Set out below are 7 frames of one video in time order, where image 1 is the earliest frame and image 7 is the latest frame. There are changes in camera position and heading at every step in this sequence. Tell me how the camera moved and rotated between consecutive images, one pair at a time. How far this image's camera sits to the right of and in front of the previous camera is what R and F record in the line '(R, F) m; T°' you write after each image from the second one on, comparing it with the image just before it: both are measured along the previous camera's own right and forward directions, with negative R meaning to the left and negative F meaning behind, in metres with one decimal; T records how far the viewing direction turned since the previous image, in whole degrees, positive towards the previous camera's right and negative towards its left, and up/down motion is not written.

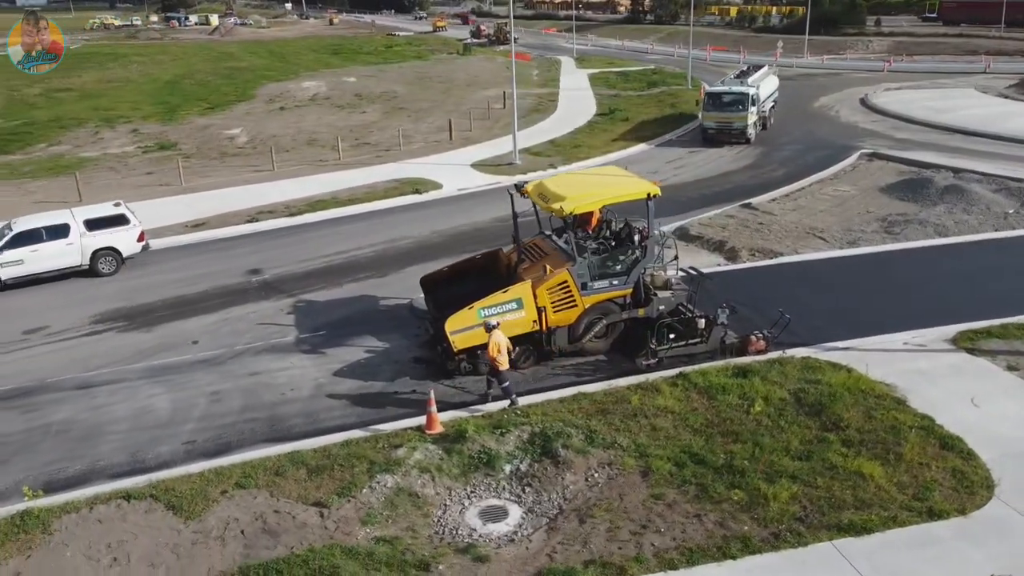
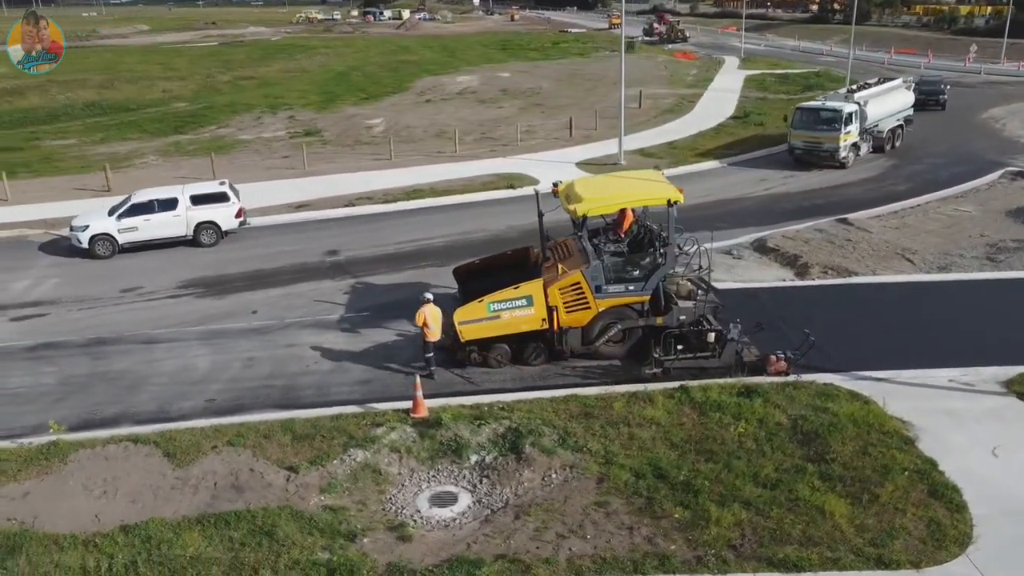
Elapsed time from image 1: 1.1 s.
(+2.6, +0.1) m; -12°
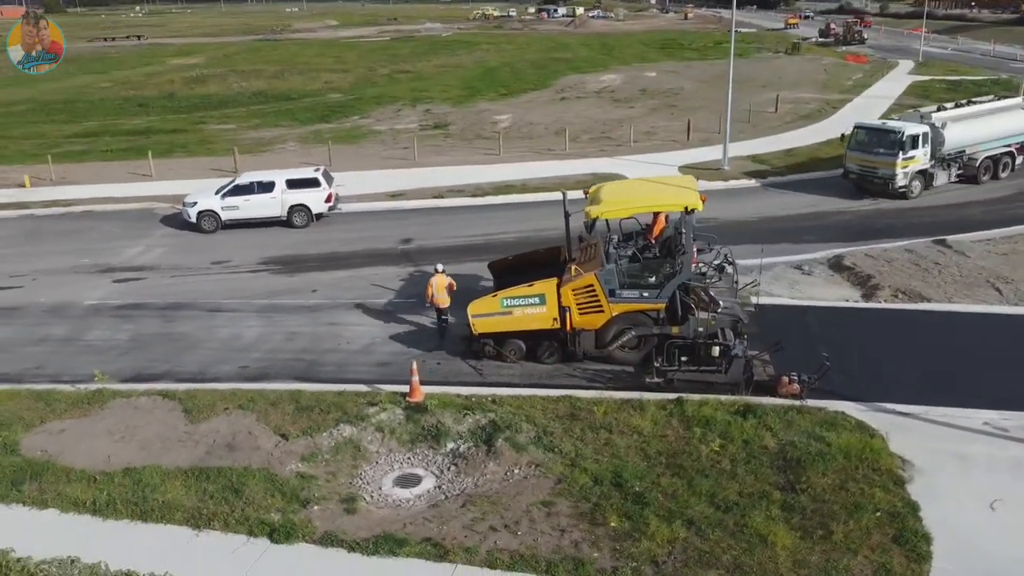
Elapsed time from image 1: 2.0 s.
(+2.5, 0.0) m; -12°
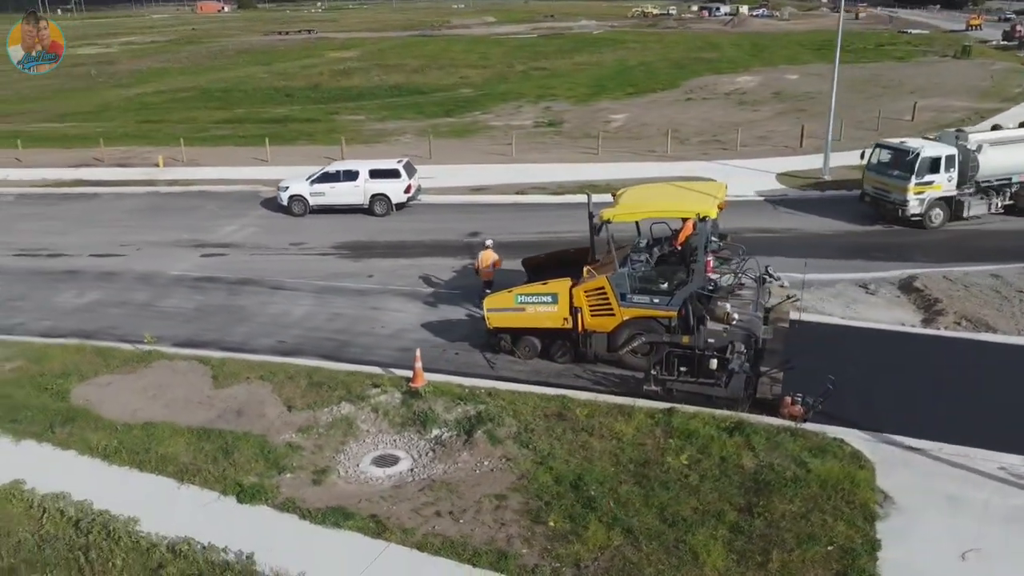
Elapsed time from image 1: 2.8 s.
(+2.3, 0.0) m; -11°
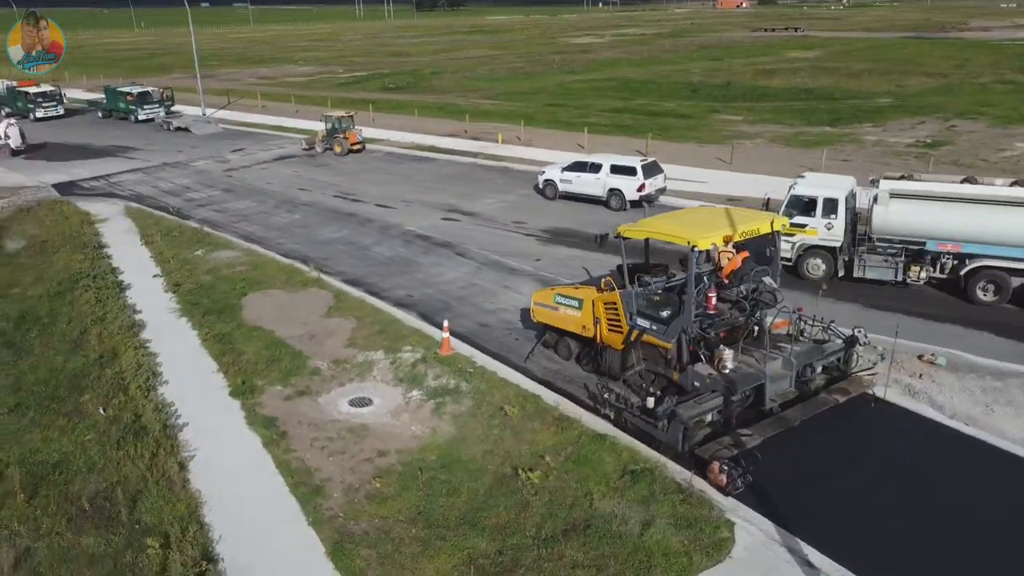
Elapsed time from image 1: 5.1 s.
(+7.1, +1.5) m; -32°
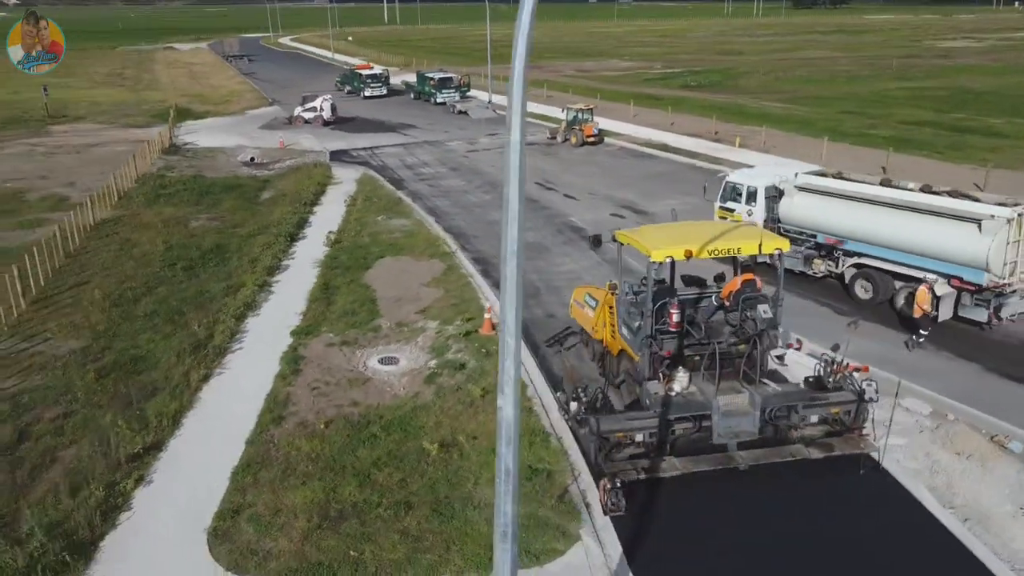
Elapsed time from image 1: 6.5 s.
(+5.3, +0.7) m; -24°
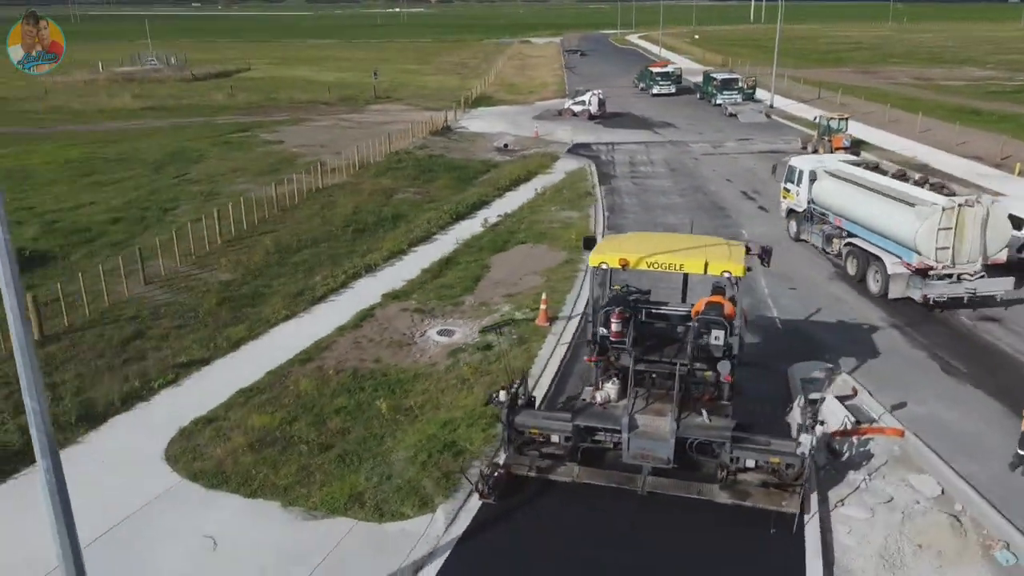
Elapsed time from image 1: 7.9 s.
(+5.2, +0.6) m; -24°
